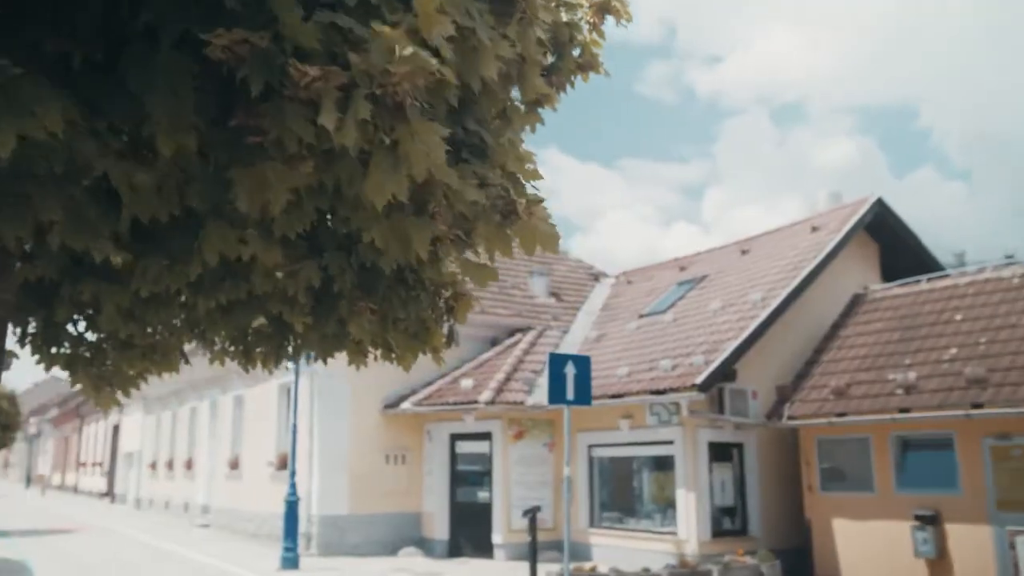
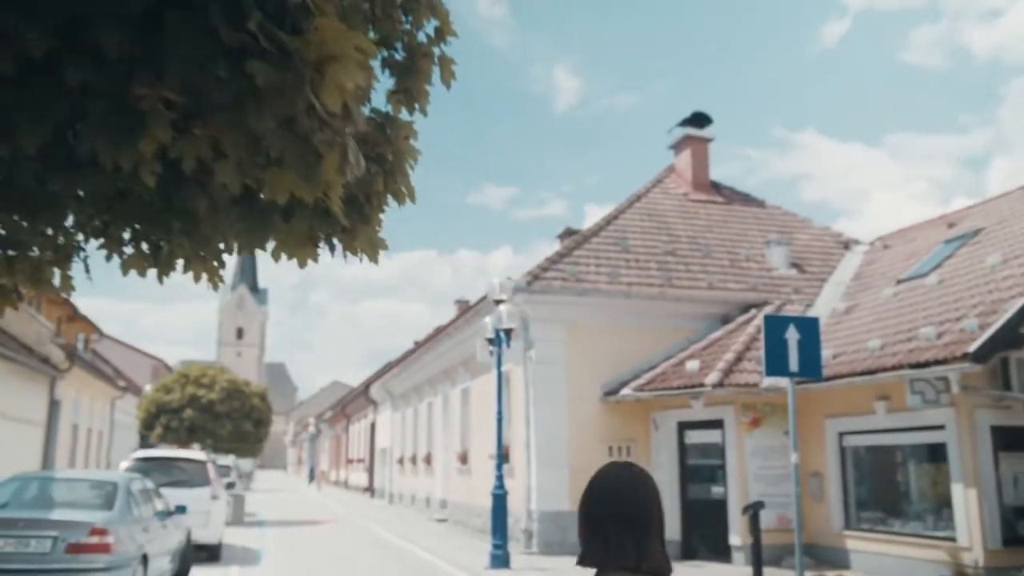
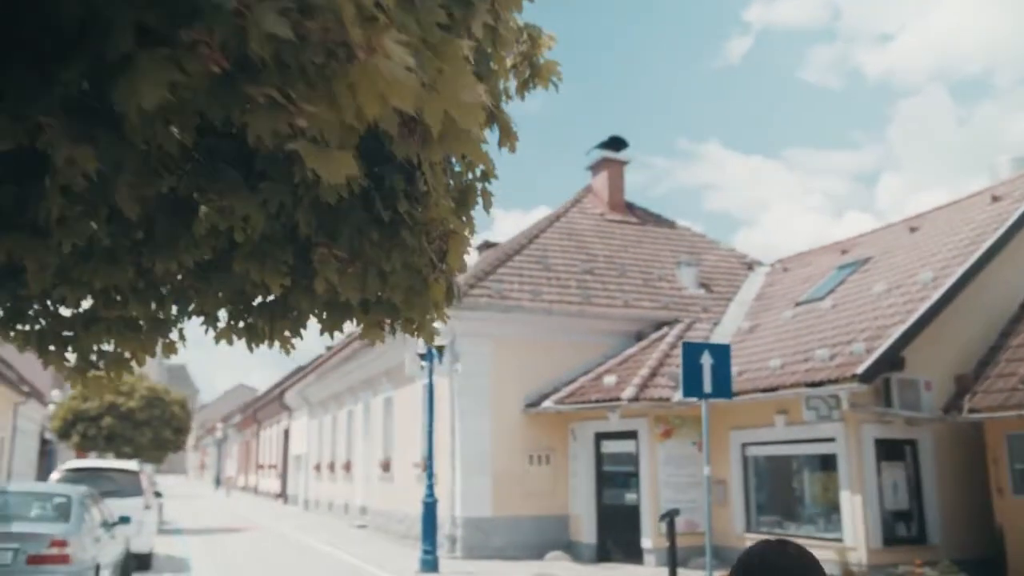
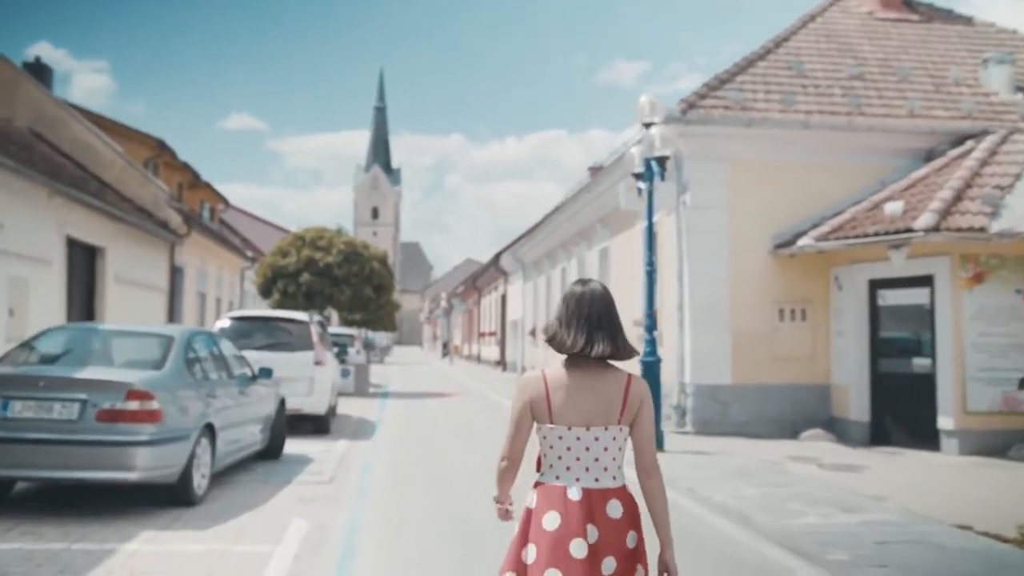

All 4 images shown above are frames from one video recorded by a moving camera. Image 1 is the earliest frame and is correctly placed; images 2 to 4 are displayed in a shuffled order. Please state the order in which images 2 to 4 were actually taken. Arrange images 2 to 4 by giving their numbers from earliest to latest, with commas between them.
3, 2, 4
